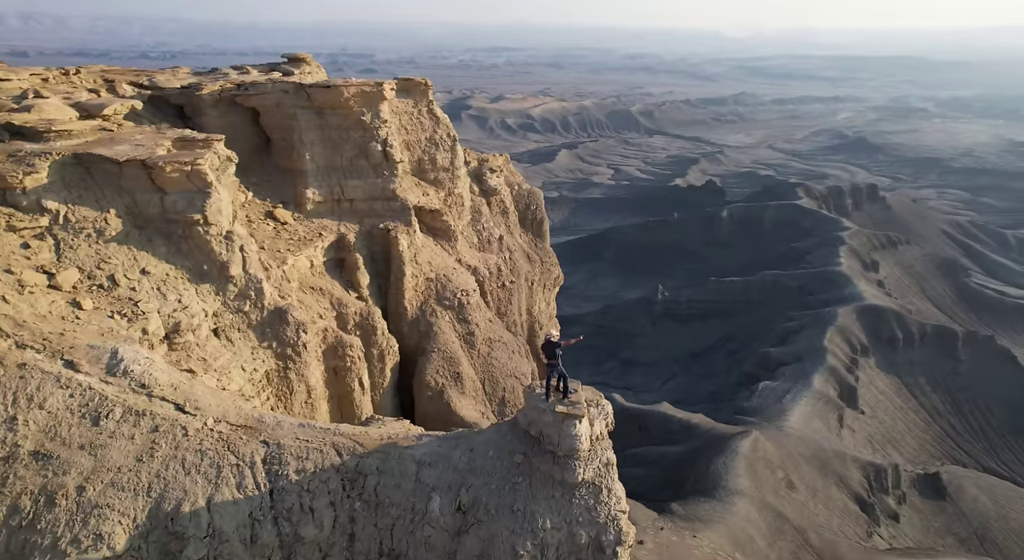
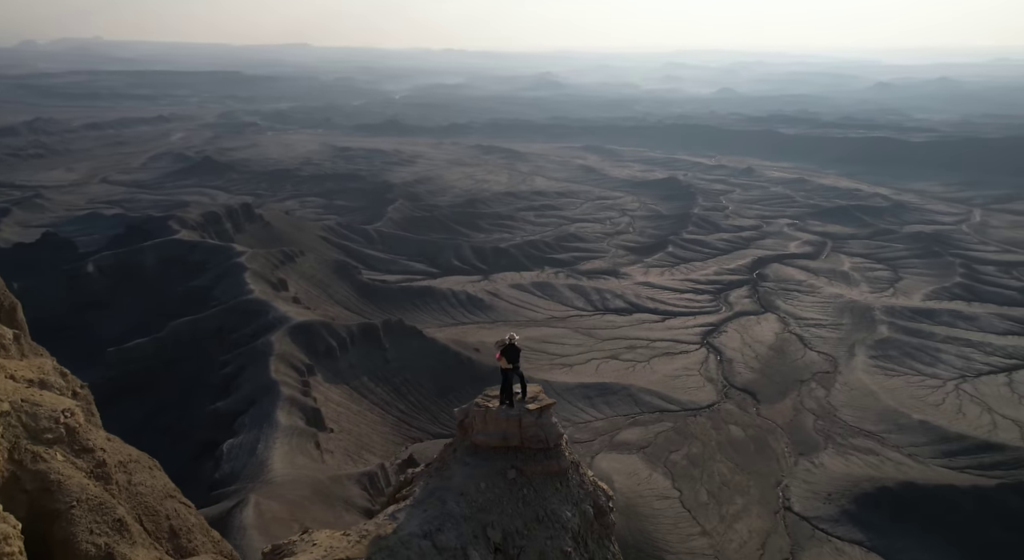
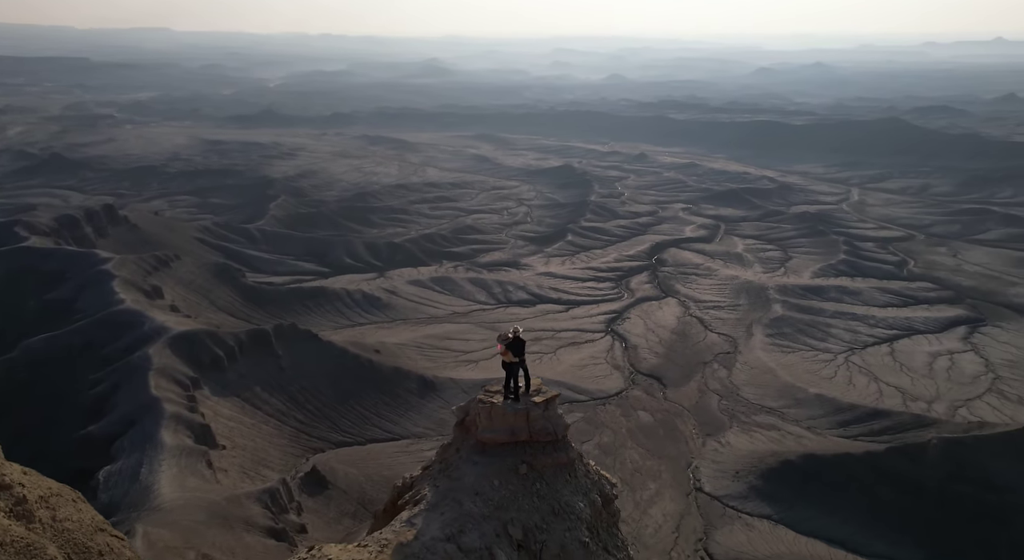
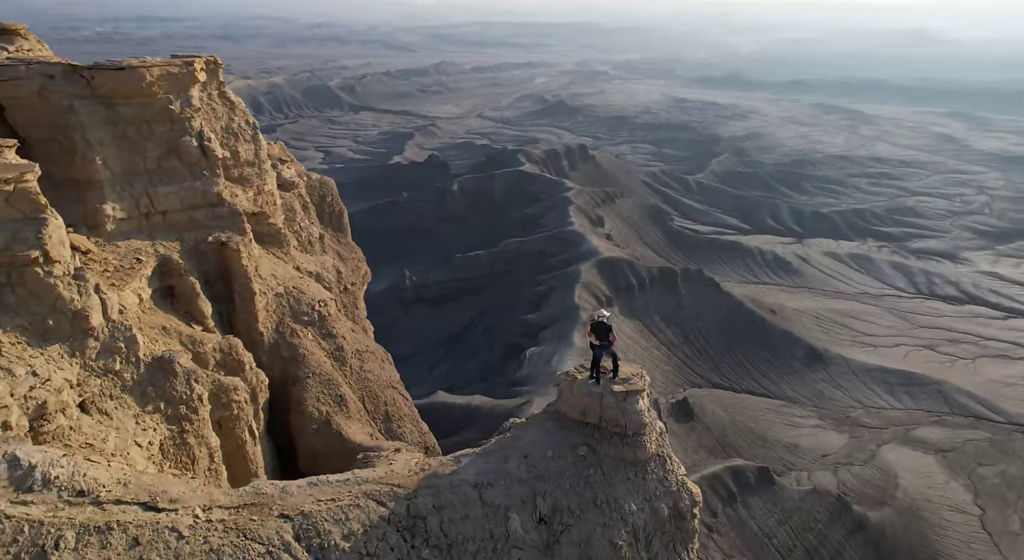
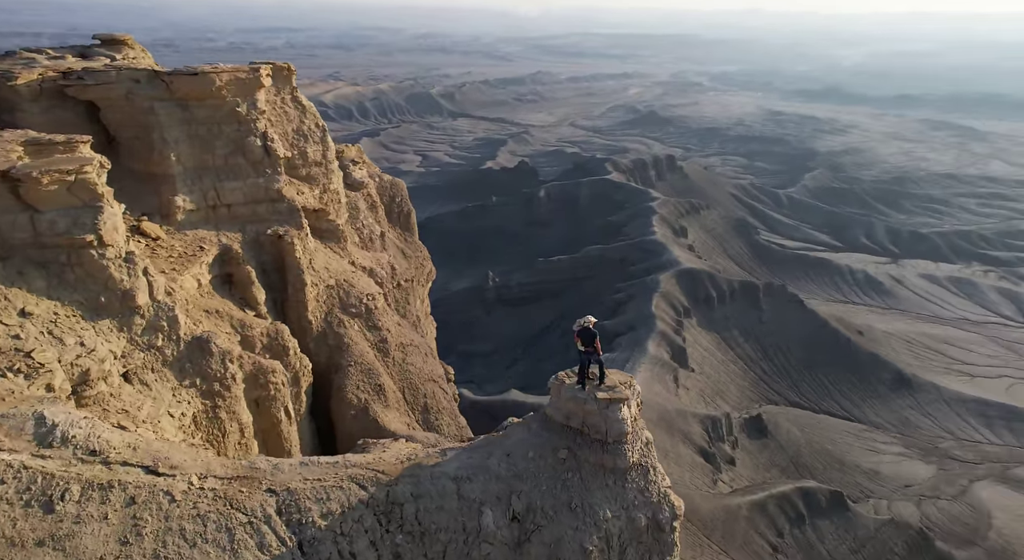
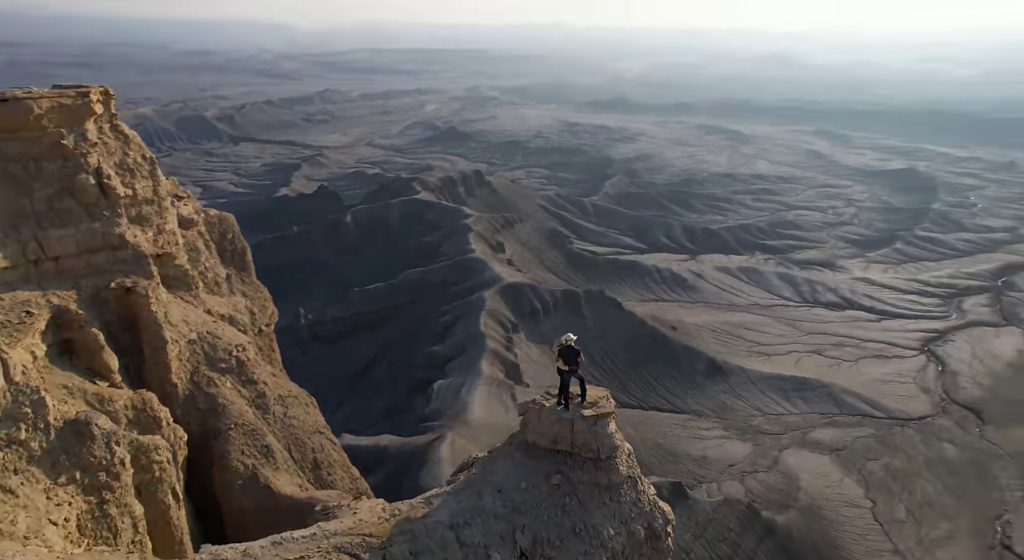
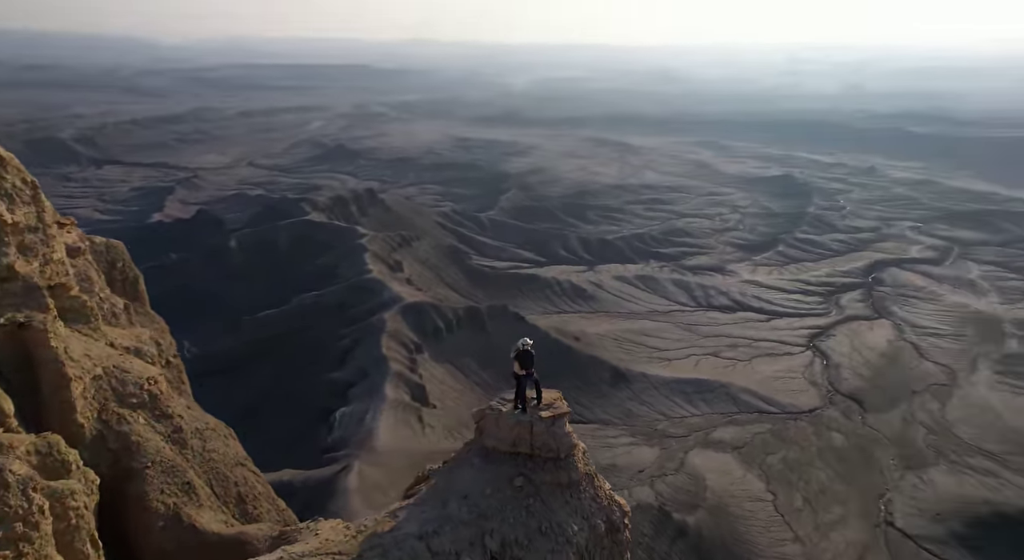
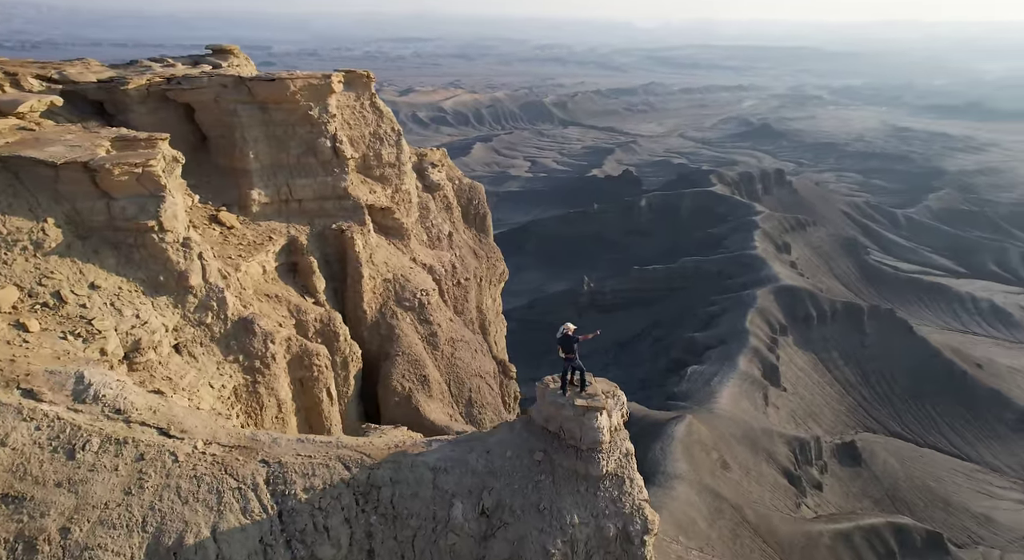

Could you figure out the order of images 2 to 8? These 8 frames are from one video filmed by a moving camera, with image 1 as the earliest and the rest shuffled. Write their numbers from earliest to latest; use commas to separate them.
8, 5, 4, 6, 7, 2, 3
